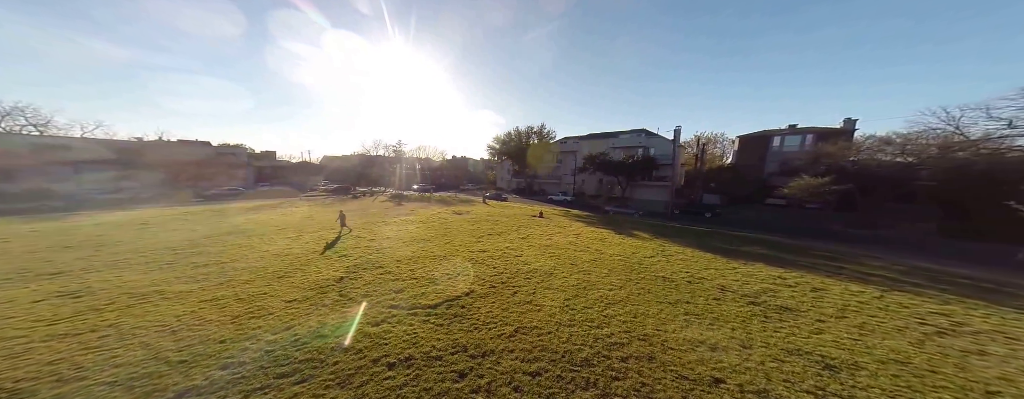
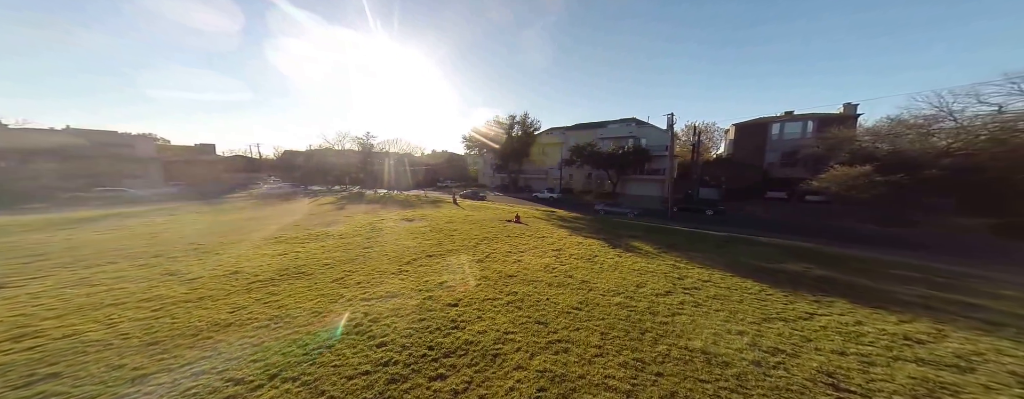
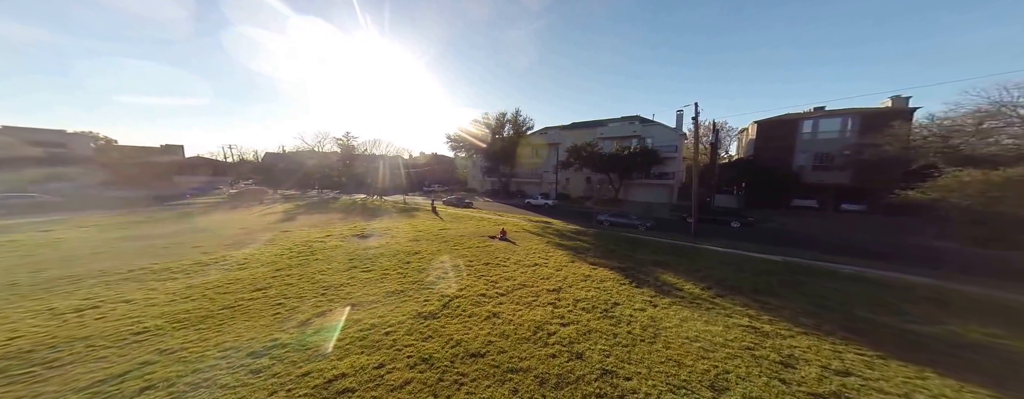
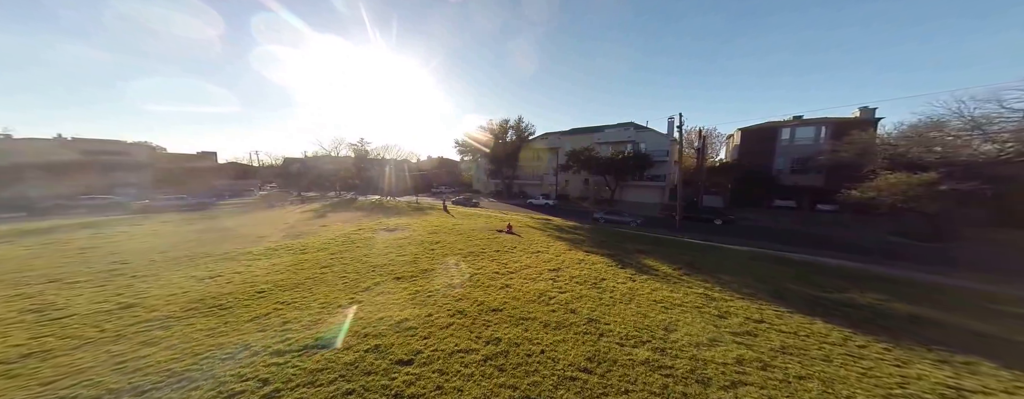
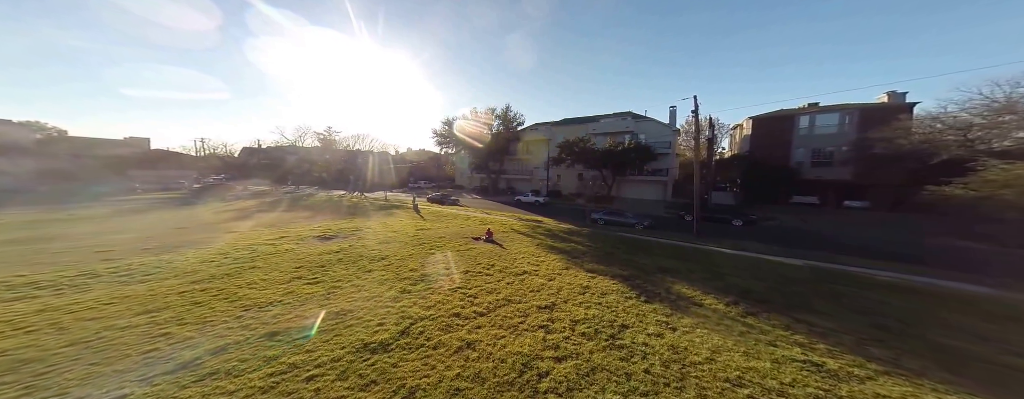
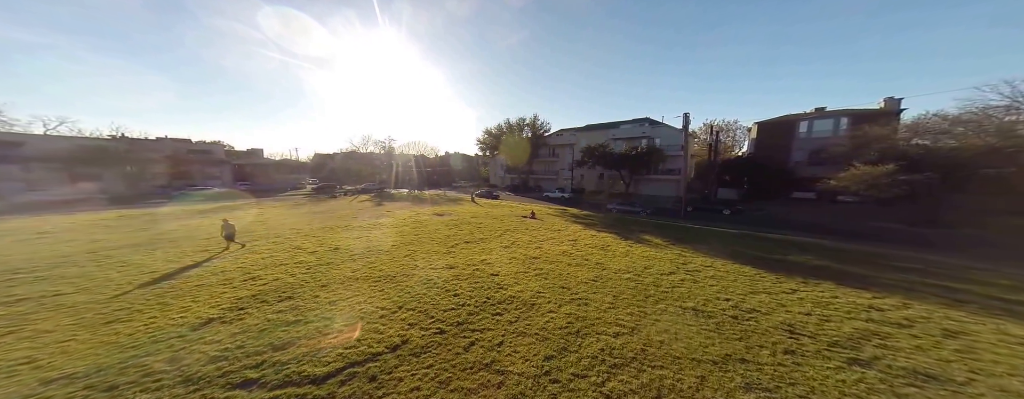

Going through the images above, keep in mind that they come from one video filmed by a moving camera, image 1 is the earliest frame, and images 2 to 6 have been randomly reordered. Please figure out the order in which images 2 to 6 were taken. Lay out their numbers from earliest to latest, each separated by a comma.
6, 2, 4, 3, 5
